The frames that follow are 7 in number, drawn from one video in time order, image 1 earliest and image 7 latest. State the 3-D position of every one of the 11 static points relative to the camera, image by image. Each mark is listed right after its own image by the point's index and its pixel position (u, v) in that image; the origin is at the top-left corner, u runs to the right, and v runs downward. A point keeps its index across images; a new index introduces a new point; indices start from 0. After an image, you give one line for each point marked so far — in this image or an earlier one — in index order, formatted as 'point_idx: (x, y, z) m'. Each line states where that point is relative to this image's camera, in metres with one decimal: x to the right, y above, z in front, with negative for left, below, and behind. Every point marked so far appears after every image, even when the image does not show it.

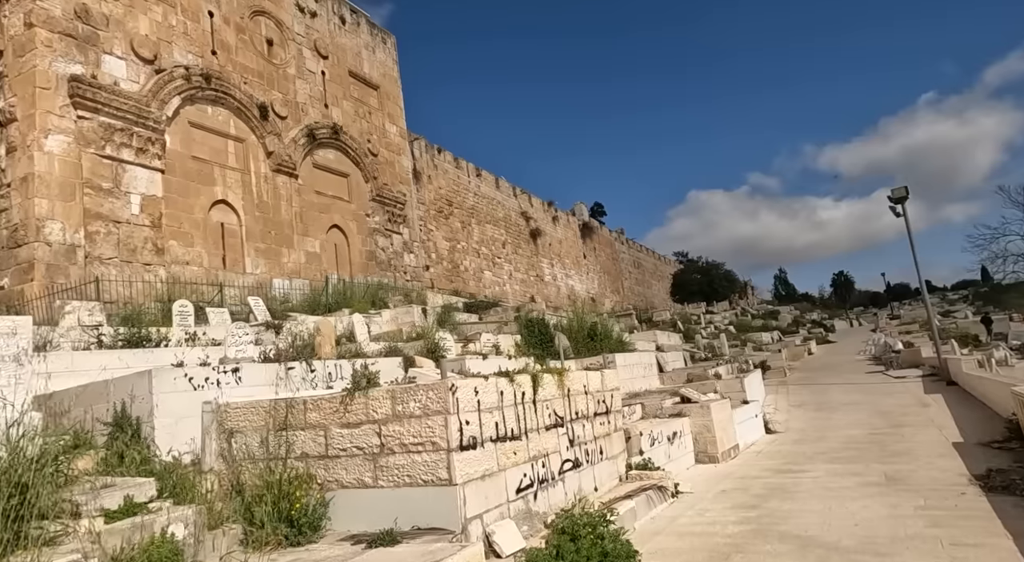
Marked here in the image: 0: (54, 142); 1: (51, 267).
0: (-7.2, +2.2, +10.8) m
1: (-6.9, +0.2, +10.3) m
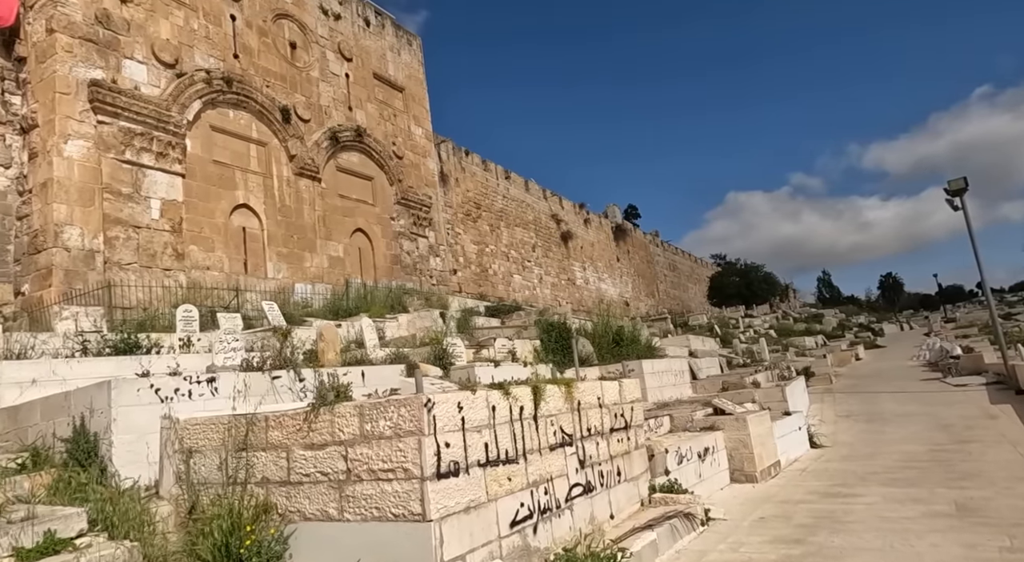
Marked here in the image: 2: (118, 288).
0: (-6.8, +2.1, +10.7) m
1: (-6.6, +0.1, +10.2) m
2: (-6.2, -0.1, +10.7) m
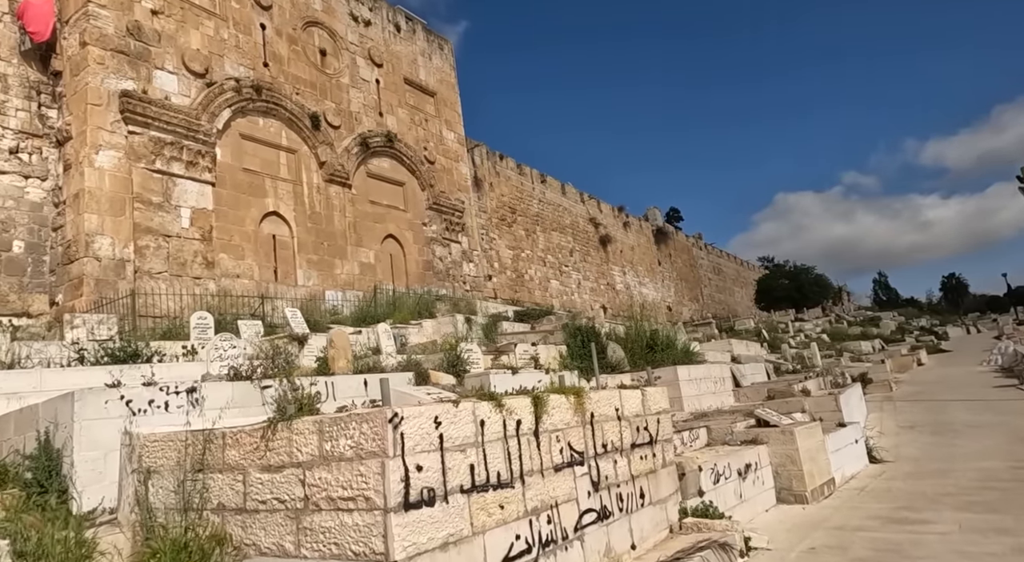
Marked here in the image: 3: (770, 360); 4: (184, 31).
0: (-6.4, +1.9, +10.7) m
1: (-6.2, 0.0, +10.2) m
2: (-5.7, -0.3, +10.7) m
3: (+5.2, -1.6, +13.9) m
4: (-6.0, +4.6, +12.5) m
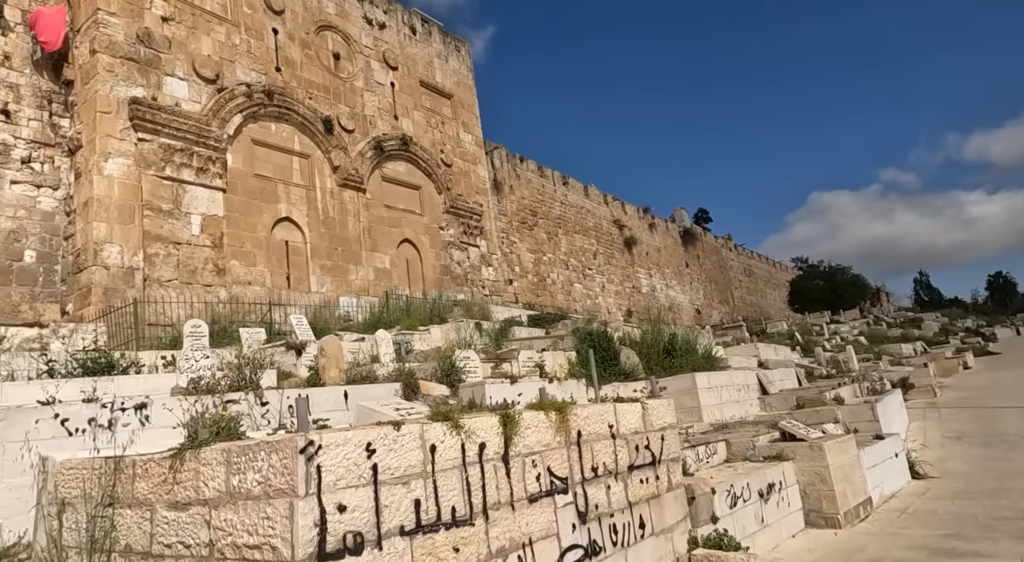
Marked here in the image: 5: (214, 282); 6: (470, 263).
0: (-6.2, +1.8, +10.6) m
1: (-6.0, -0.1, +10.0) m
2: (-5.5, -0.4, +10.5) m
3: (+5.6, -1.6, +13.2) m
4: (-5.8, +4.4, +12.4) m
5: (-5.0, 0.0, +11.4) m
6: (-1.0, +0.5, +16.8) m
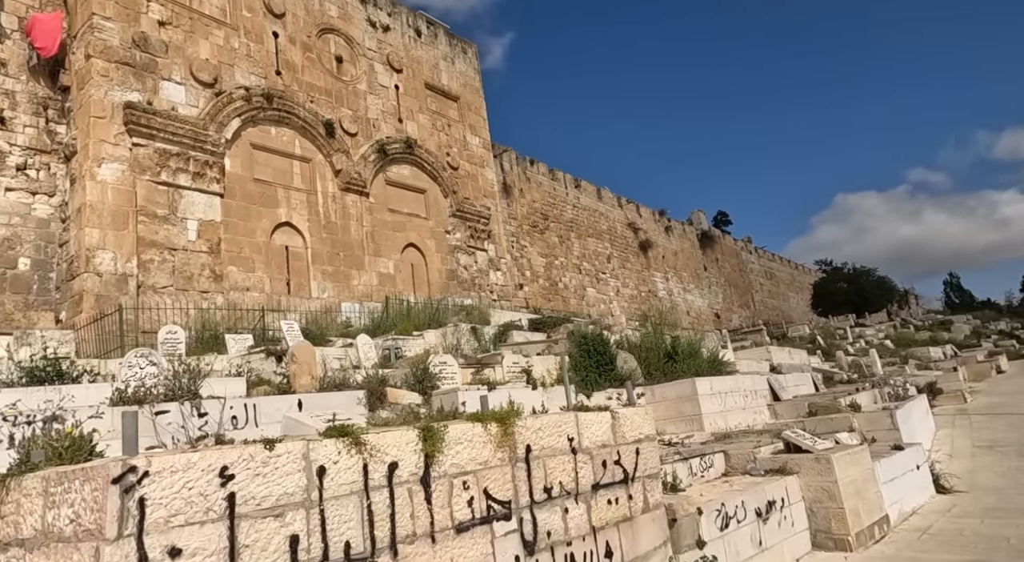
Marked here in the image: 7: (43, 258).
0: (-6.2, +1.7, +10.4) m
1: (-5.9, -0.2, +9.8) m
2: (-5.5, -0.5, +10.3) m
3: (+5.7, -1.6, +12.6) m
4: (-5.7, +4.3, +12.2) m
5: (-5.0, -0.1, +11.2) m
6: (-0.8, +0.3, +16.5) m
7: (-7.3, +0.4, +10.6) m
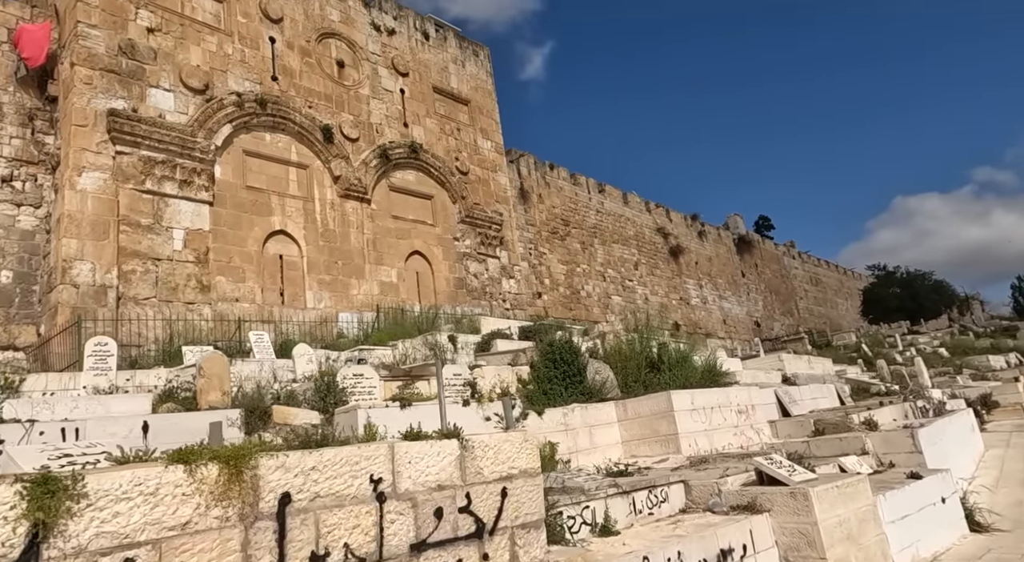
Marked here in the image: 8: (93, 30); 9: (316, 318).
0: (-6.3, +1.5, +10.1) m
1: (-6.1, -0.4, +9.5) m
2: (-5.5, -0.6, +9.9) m
3: (+5.8, -1.6, +11.5) m
4: (-5.8, +4.1, +11.9) m
5: (-5.0, -0.3, +10.8) m
6: (-0.5, +0.1, +15.8) m
7: (-7.4, +0.2, +10.3) m
8: (-6.7, +4.0, +10.9) m
9: (-3.5, -0.7, +12.1) m
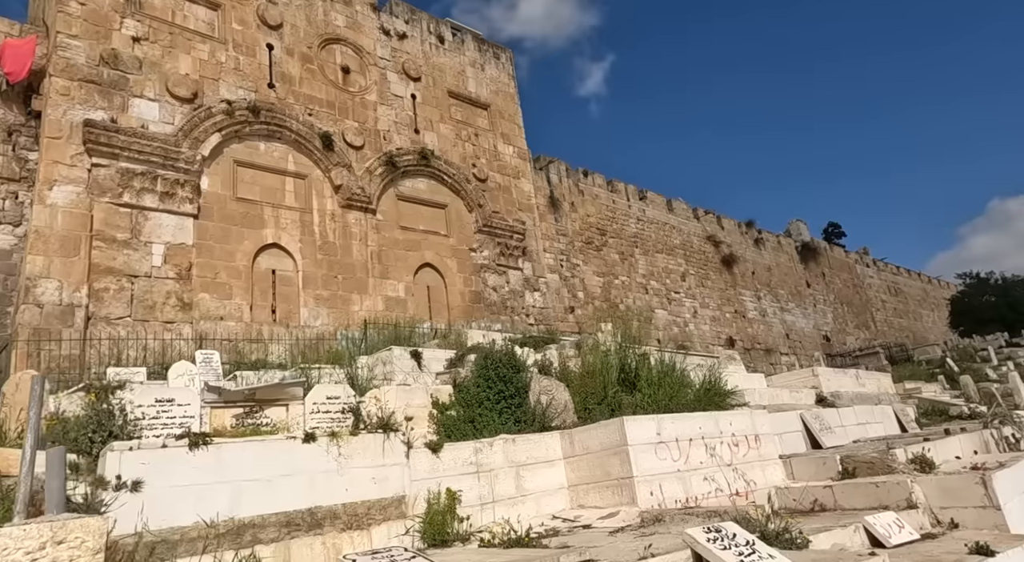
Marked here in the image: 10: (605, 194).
0: (-6.4, +1.2, +9.5) m
1: (-6.1, -0.7, +8.8) m
2: (-5.6, -0.9, +9.2) m
3: (+5.9, -1.6, +9.6) m
4: (-5.7, +3.8, +11.4) m
5: (-4.9, -0.6, +10.0) m
6: (0.0, -0.2, +14.6) m
7: (-7.4, -0.2, +9.8) m
8: (-6.7, +3.7, +10.4) m
9: (-3.3, -0.9, +11.2) m
10: (+2.7, +2.5, +19.2) m
